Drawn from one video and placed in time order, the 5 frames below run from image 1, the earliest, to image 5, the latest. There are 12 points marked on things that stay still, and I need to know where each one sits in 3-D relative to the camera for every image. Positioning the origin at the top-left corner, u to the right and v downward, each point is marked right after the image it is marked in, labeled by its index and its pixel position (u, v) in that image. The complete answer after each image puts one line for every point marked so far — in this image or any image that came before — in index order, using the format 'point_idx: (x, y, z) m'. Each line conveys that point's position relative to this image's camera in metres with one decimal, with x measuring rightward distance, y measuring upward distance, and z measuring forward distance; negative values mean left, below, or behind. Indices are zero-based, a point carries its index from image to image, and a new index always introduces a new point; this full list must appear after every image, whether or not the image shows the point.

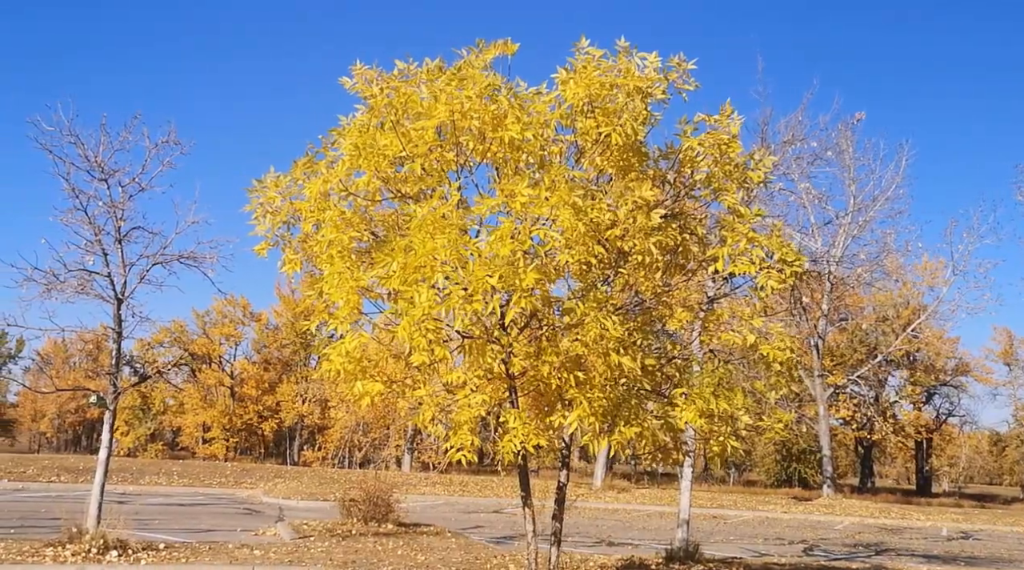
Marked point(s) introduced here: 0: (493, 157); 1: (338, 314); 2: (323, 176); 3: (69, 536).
0: (-0.1, +0.8, +6.1) m
1: (-1.0, -0.2, +6.1) m
2: (-1.2, +0.7, +6.3) m
3: (-4.3, -2.4, +9.9) m
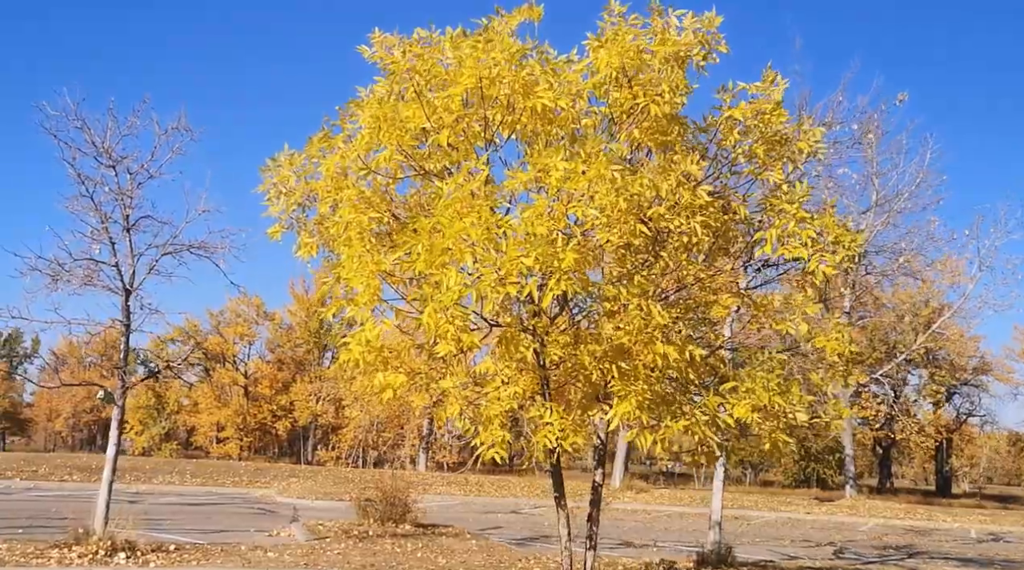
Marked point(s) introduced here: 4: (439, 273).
0: (+0.1, +0.9, +5.7) m
1: (-0.9, -0.1, +5.6) m
2: (-1.0, +0.8, +5.9) m
3: (-4.1, -2.4, +9.5) m
4: (-0.4, +0.1, +5.0) m
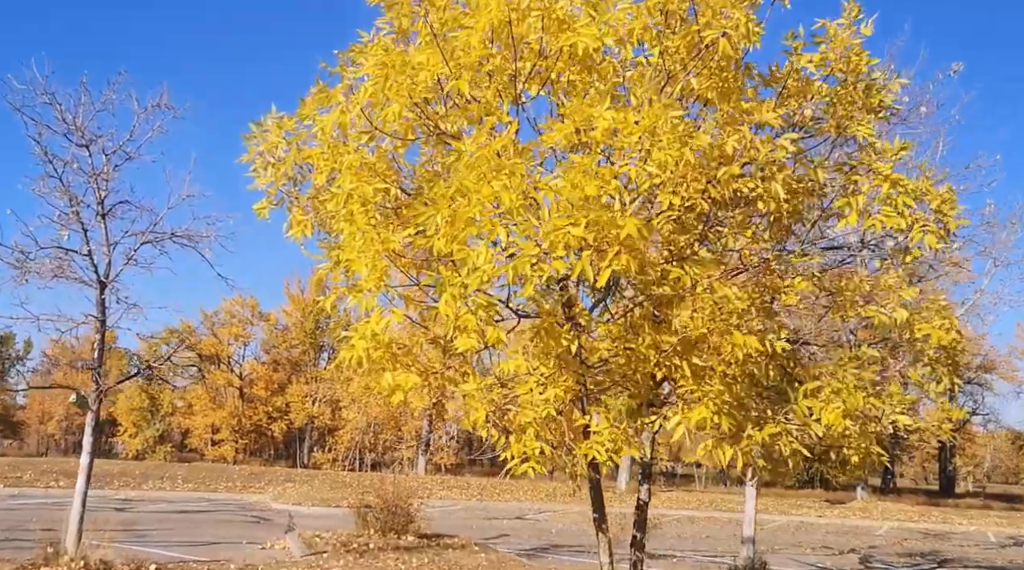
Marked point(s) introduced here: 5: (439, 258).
0: (+0.2, +1.0, +4.7) m
1: (-0.7, 0.0, +4.7) m
2: (-0.8, +0.9, +4.9) m
3: (-3.9, -2.3, +8.5) m
4: (-0.2, +0.1, +4.1) m
5: (-0.3, +0.1, +4.8) m
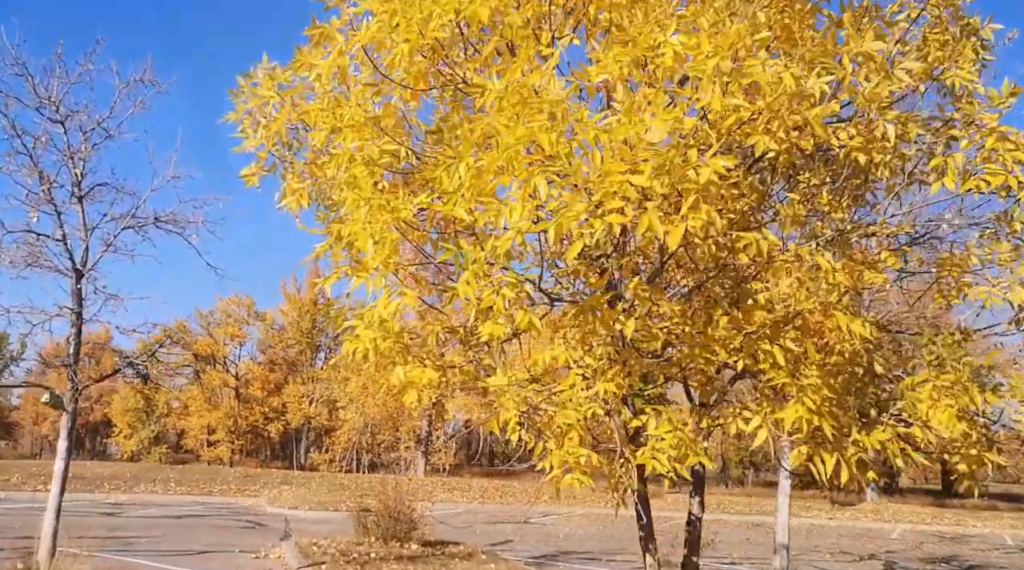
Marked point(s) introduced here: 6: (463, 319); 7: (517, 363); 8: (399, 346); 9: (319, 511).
0: (+0.4, +1.1, +4.0) m
1: (-0.6, +0.1, +3.9) m
2: (-0.7, +0.9, +4.2) m
3: (-3.8, -2.2, +7.8) m
4: (-0.1, +0.2, +3.4) m
5: (-0.2, +0.2, +4.1) m
6: (-0.2, -0.1, +4.2) m
7: (0.0, -0.3, +4.3) m
8: (-0.5, -0.2, +4.1) m
9: (-3.7, -4.3, +19.4) m
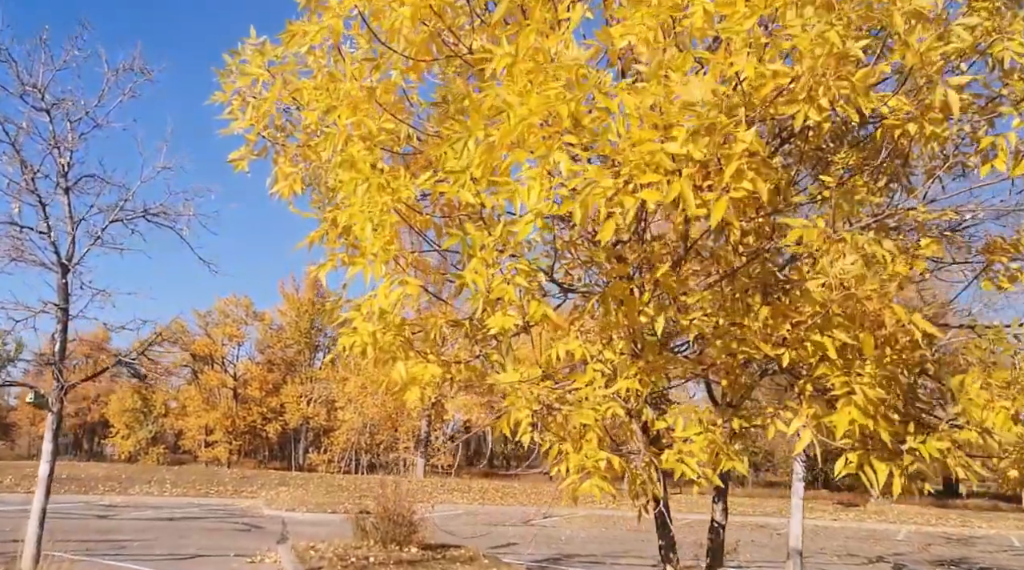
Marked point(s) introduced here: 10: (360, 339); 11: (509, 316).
0: (+0.4, +1.1, +3.7) m
1: (-0.5, +0.1, +3.6) m
2: (-0.7, +1.0, +3.9) m
3: (-3.8, -2.2, +7.4) m
4: (0.0, +0.3, +3.0) m
5: (-0.2, +0.3, +3.7) m
6: (-0.2, -0.1, +3.8) m
7: (+0.1, -0.3, +4.0) m
8: (-0.4, -0.2, +3.8) m
9: (-3.7, -4.3, +19.1) m
10: (-0.6, -0.2, +3.6) m
11: (0.0, -0.1, +3.6) m
